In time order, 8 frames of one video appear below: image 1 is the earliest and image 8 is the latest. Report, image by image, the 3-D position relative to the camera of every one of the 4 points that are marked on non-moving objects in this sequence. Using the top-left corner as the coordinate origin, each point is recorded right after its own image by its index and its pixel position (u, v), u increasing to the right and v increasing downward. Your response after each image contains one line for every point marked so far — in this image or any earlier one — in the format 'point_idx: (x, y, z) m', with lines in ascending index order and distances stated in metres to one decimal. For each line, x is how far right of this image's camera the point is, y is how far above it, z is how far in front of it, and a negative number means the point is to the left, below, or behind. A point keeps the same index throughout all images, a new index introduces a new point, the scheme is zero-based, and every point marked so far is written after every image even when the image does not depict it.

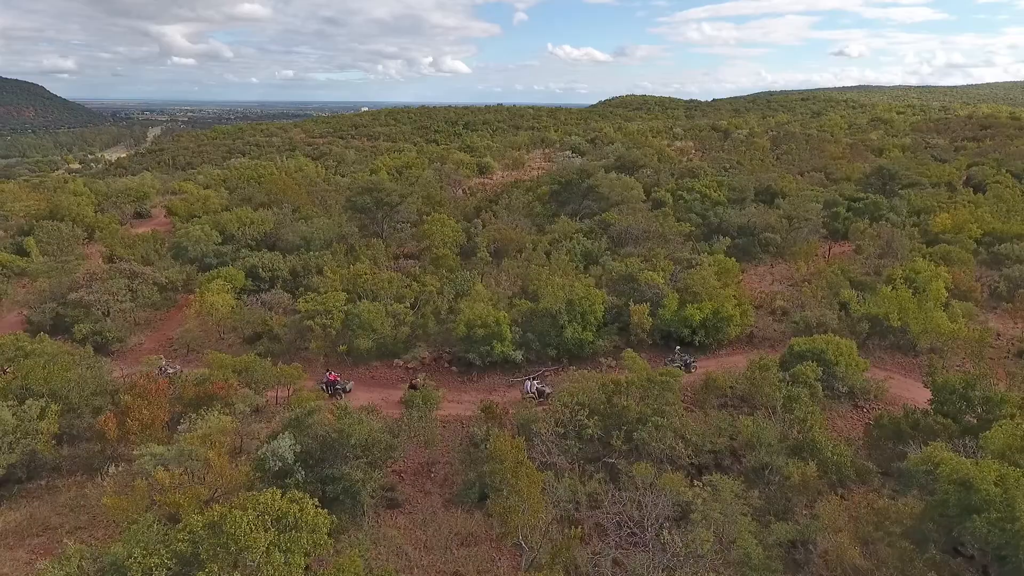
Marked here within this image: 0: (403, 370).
0: (-2.9, -2.3, +17.5) m
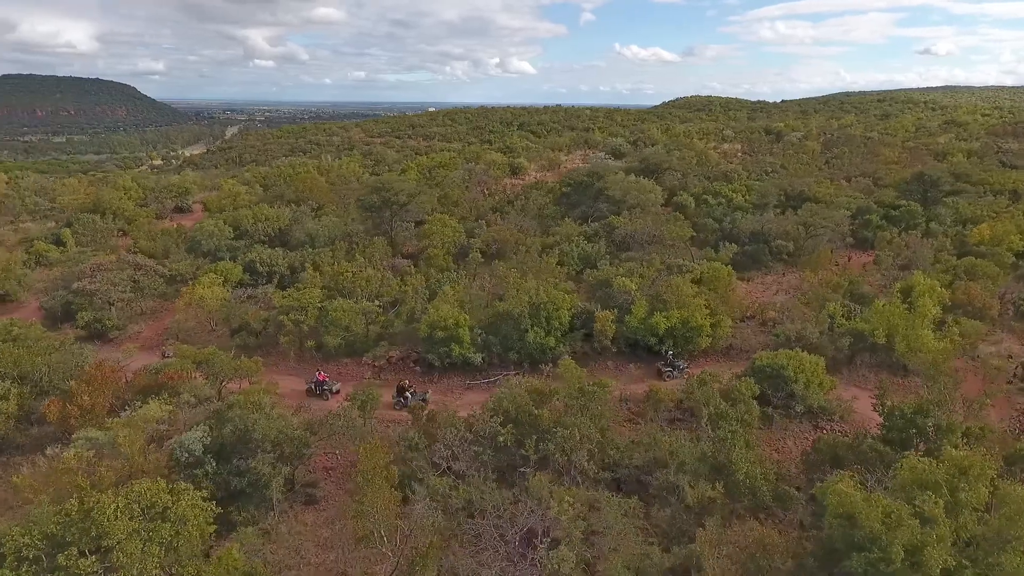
0: (-4.0, -2.2, +17.7) m
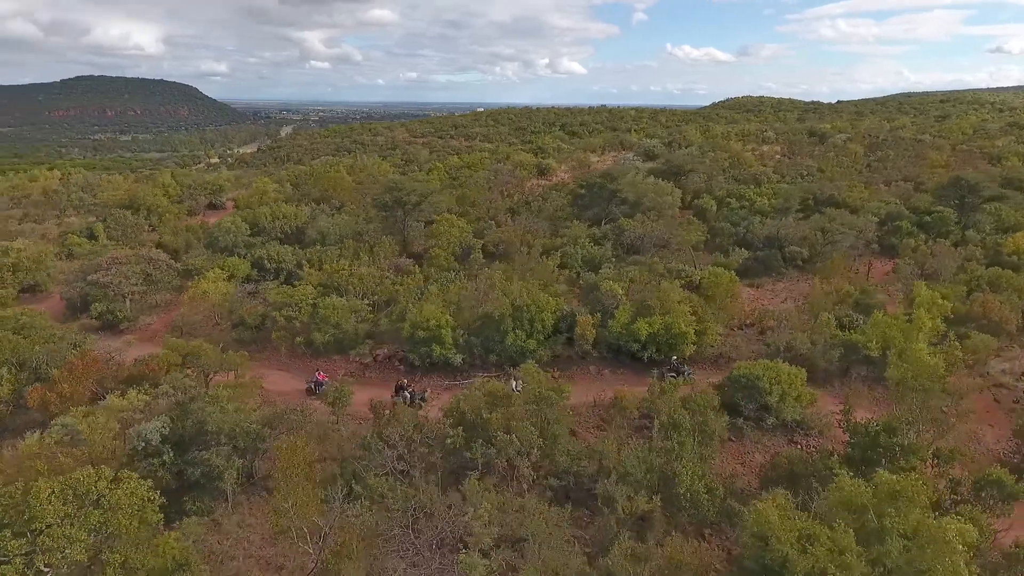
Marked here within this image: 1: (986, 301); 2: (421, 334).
0: (-4.5, -2.2, +17.9) m
1: (+14.3, -0.4, +18.7) m
2: (-2.5, -1.3, +17.0) m
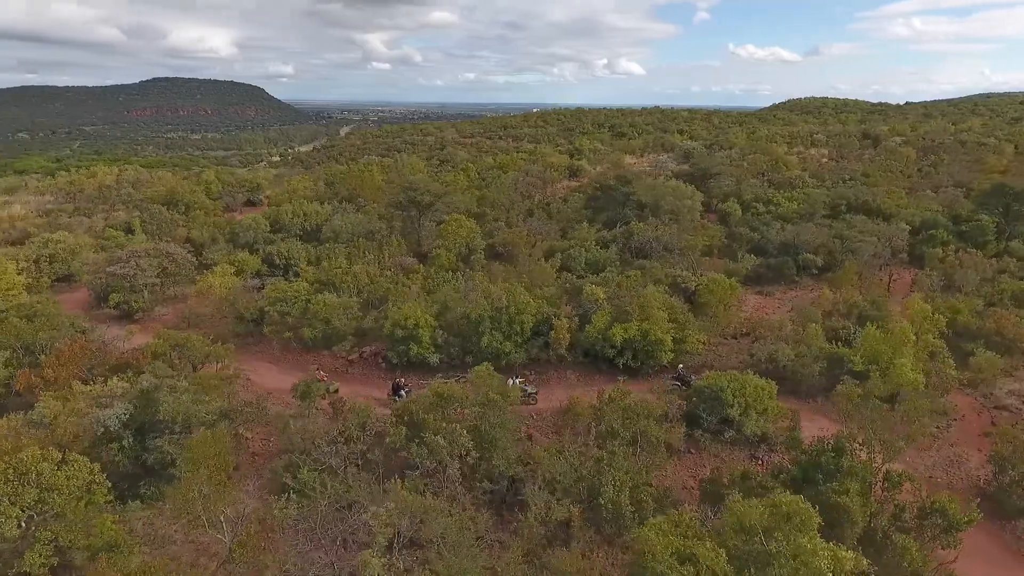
0: (-5.0, -2.1, +18.3) m
1: (+13.7, -0.9, +17.6) m
2: (-3.1, -1.2, +17.3) m
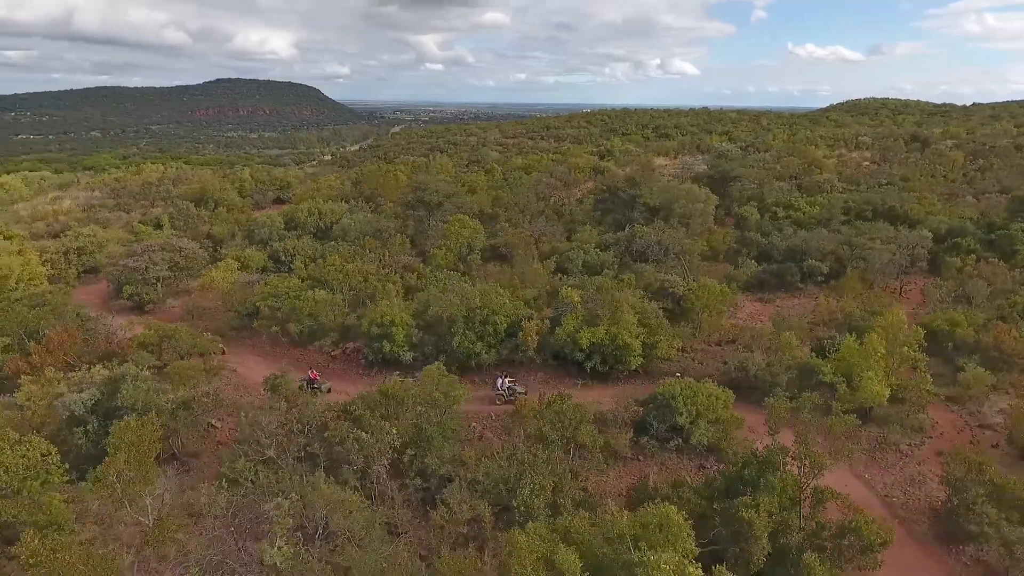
0: (-5.7, -2.0, +18.8) m
1: (+13.0, -1.2, +16.6) m
2: (-3.9, -1.2, +17.6) m
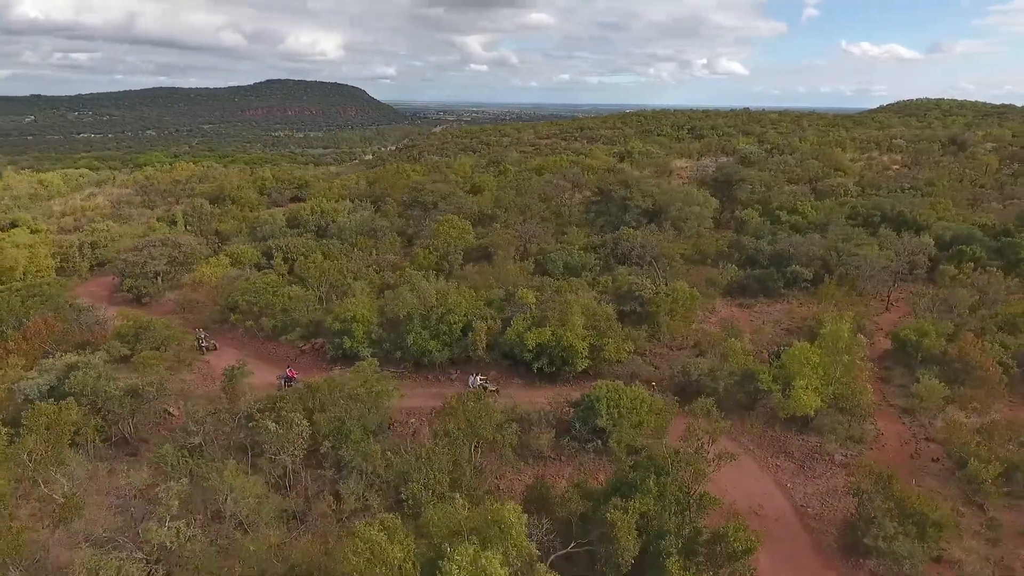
0: (-6.9, -1.9, +19.4) m
1: (+11.6, -1.4, +16.1) m
2: (-5.1, -1.1, +18.1) m
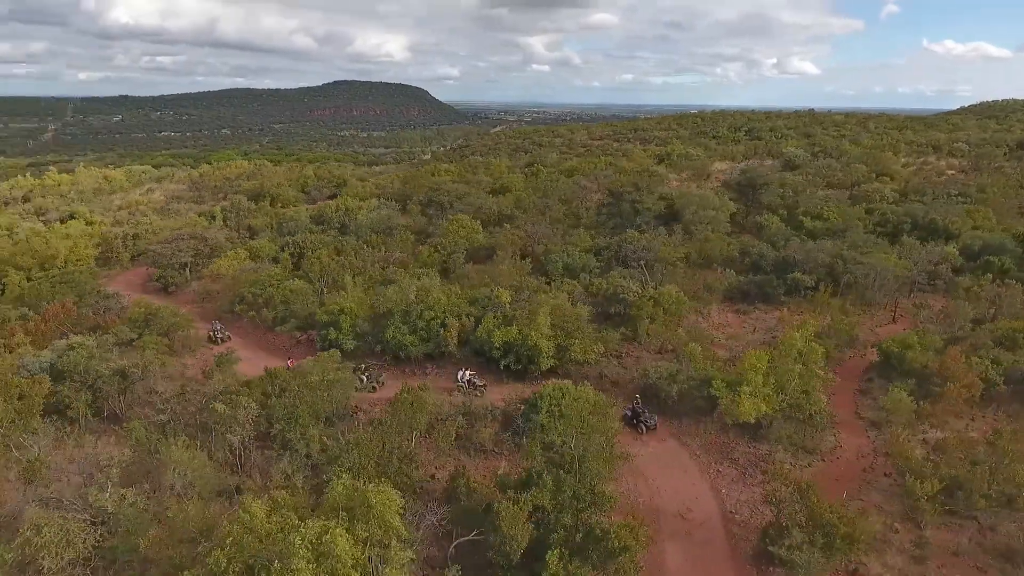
0: (-7.4, -1.7, +20.5) m
1: (+10.7, -1.7, +15.5) m
2: (-5.8, -0.9, +19.0) m
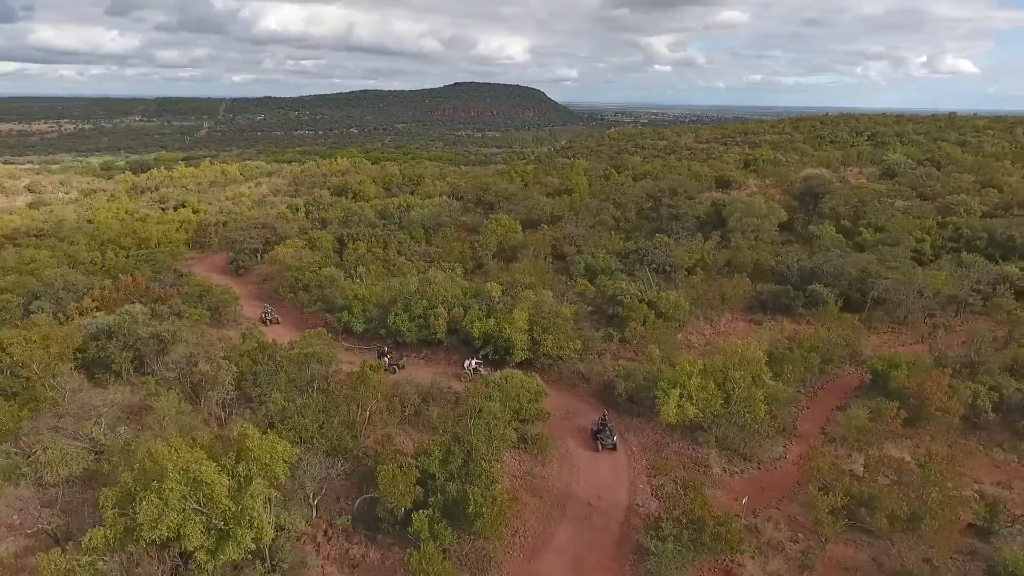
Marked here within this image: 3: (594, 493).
0: (-7.3, -1.2, +22.8) m
1: (+9.7, -2.2, +14.8) m
2: (-5.8, -0.5, +21.1) m
3: (+1.7, -4.1, +12.6) m
